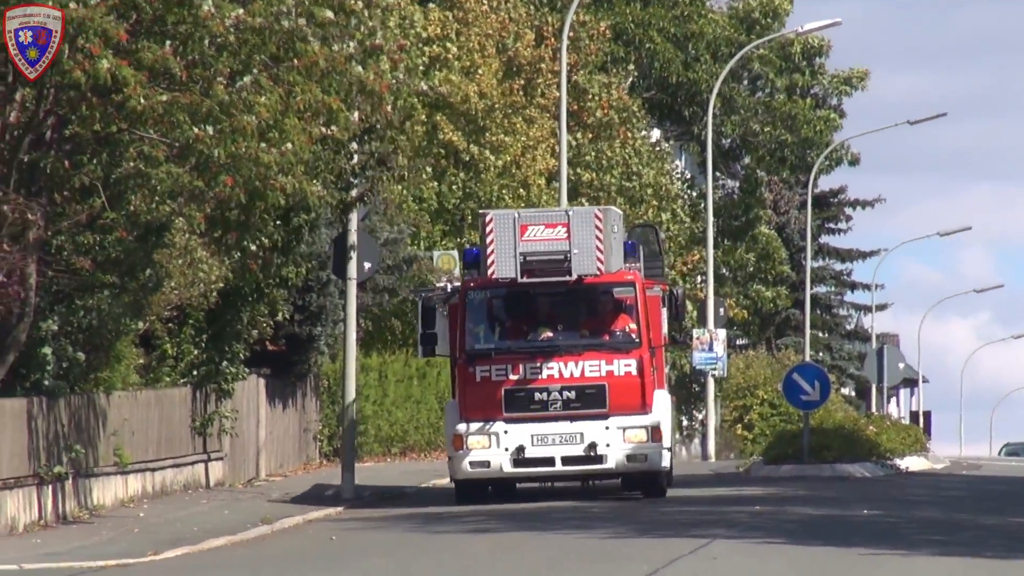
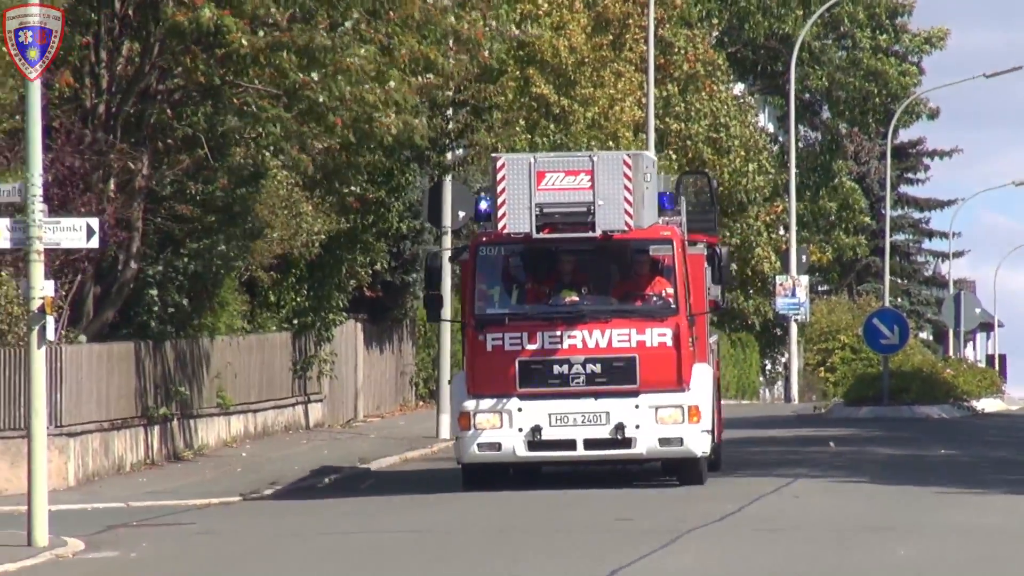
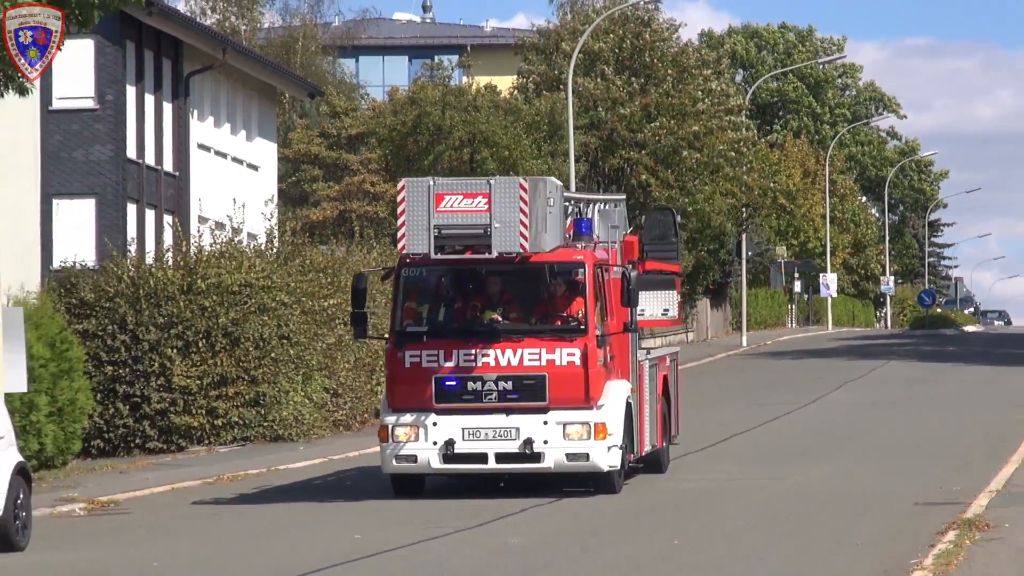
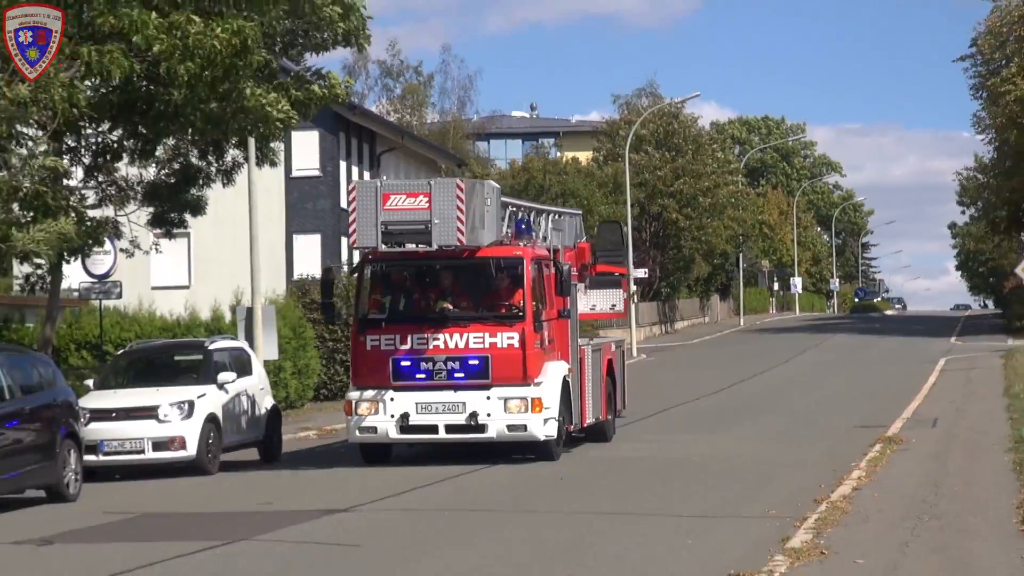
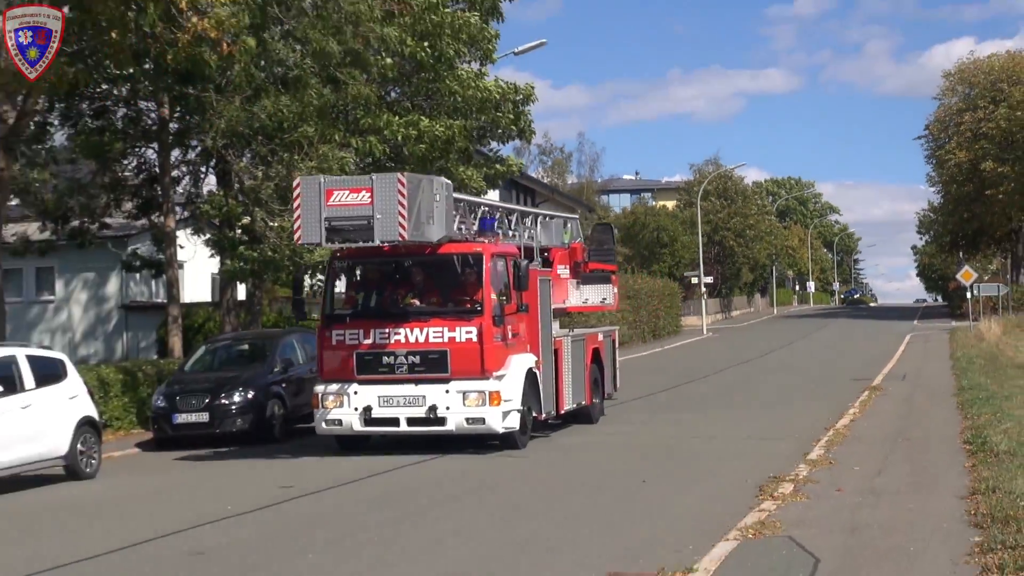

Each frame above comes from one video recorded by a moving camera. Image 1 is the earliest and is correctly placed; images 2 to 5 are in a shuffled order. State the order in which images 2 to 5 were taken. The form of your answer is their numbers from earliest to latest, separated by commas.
2, 3, 4, 5
